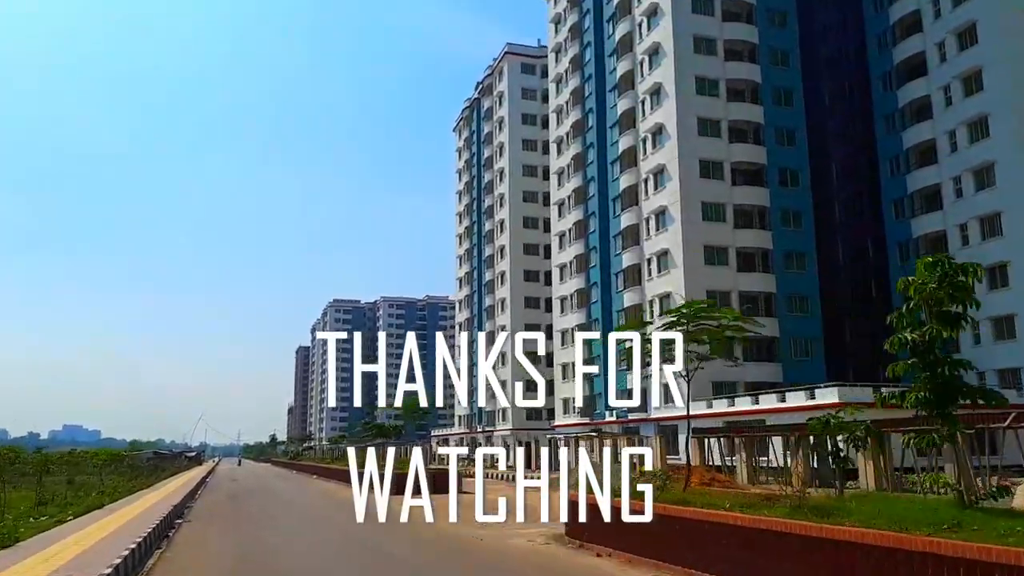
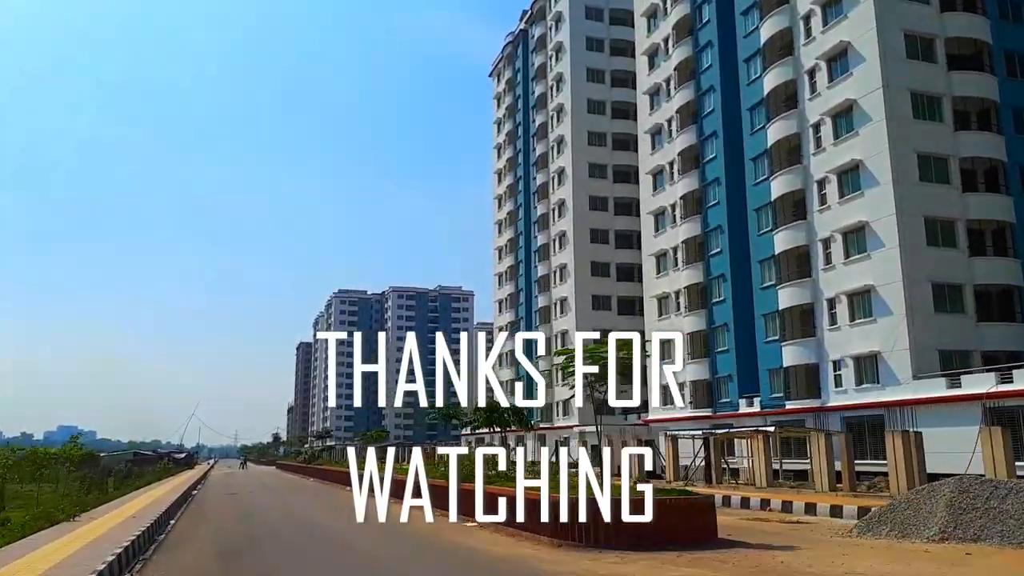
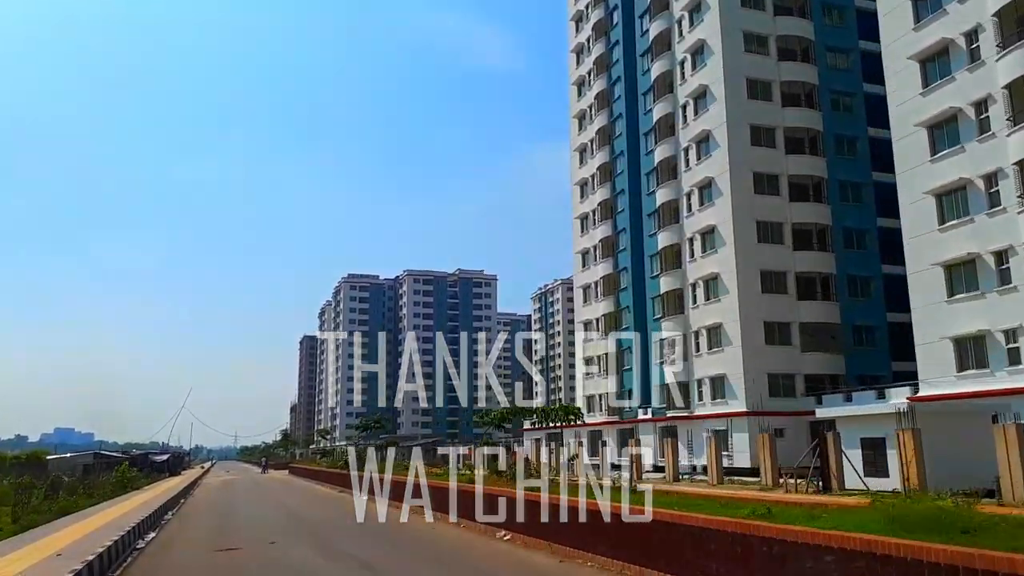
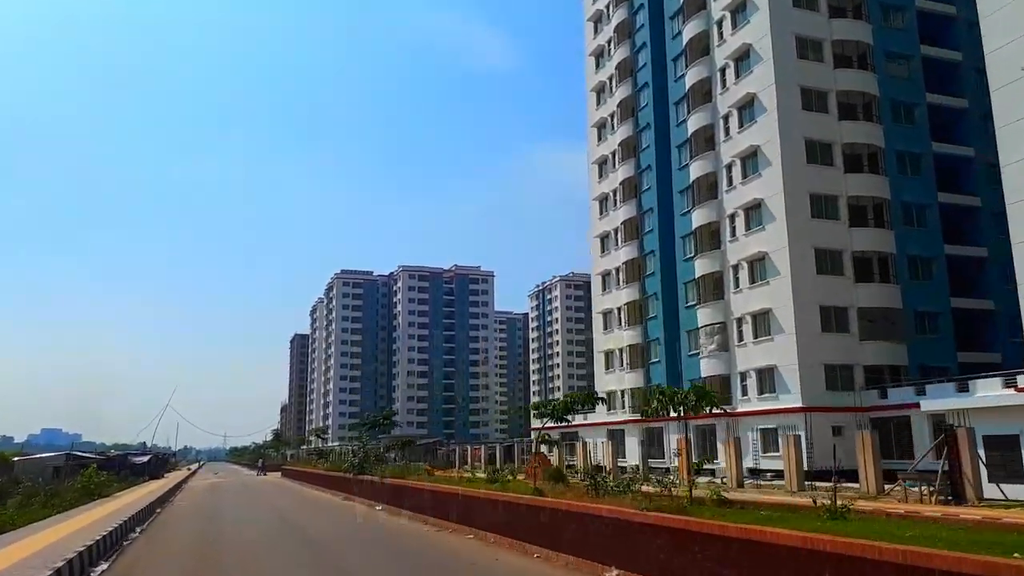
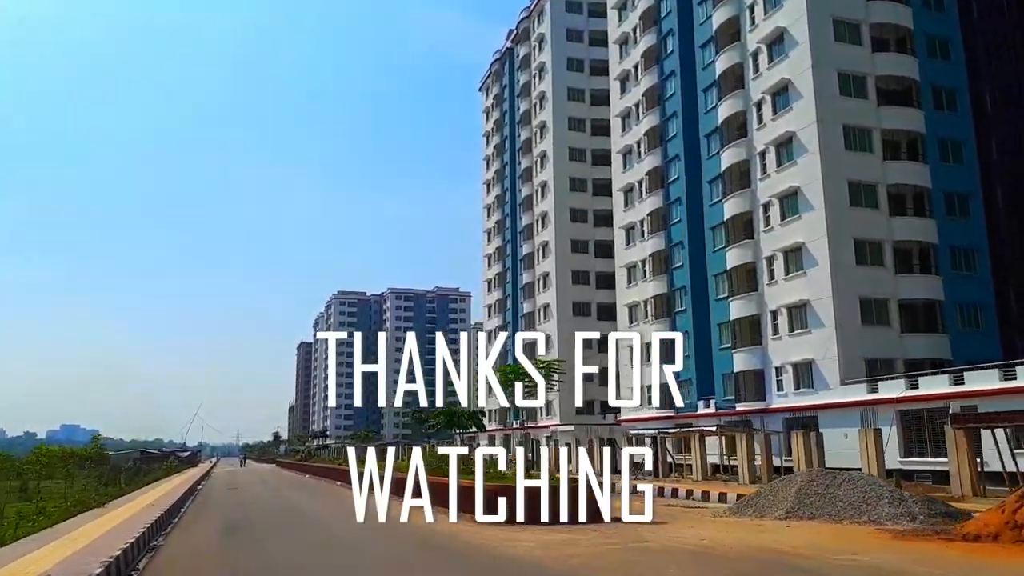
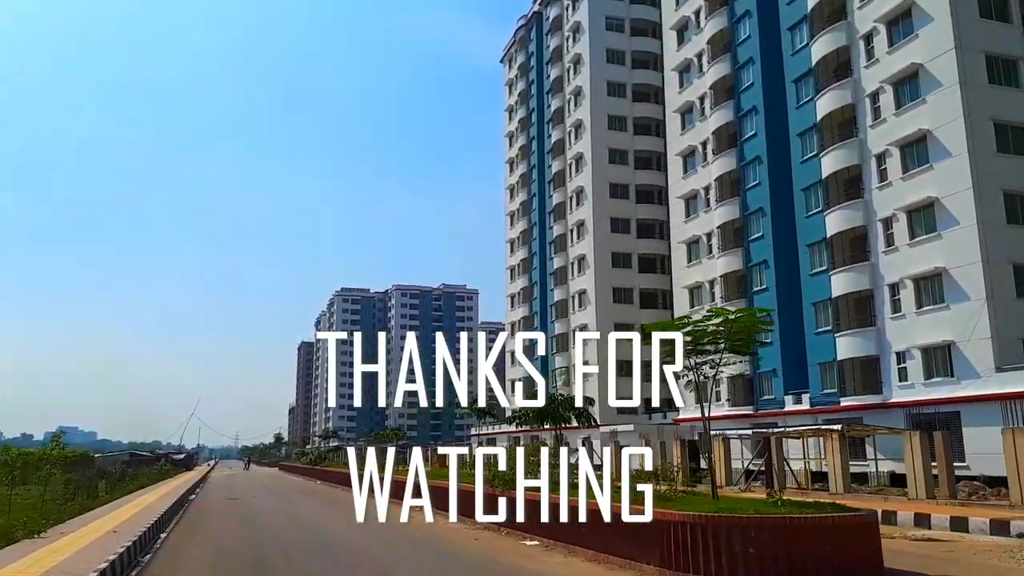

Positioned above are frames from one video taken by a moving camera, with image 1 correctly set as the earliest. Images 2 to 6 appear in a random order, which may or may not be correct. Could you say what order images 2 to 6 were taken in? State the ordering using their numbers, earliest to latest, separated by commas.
5, 2, 6, 3, 4
